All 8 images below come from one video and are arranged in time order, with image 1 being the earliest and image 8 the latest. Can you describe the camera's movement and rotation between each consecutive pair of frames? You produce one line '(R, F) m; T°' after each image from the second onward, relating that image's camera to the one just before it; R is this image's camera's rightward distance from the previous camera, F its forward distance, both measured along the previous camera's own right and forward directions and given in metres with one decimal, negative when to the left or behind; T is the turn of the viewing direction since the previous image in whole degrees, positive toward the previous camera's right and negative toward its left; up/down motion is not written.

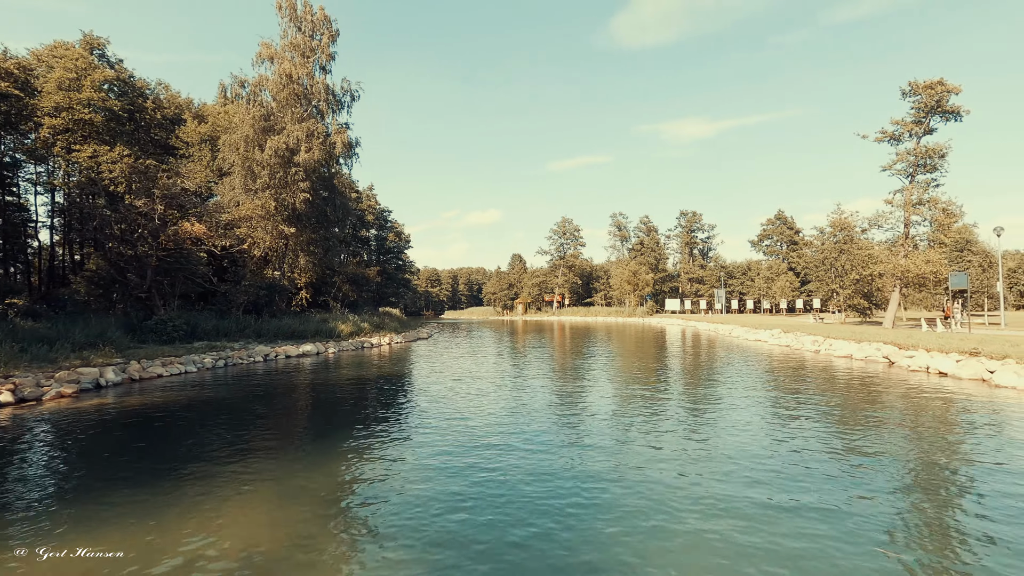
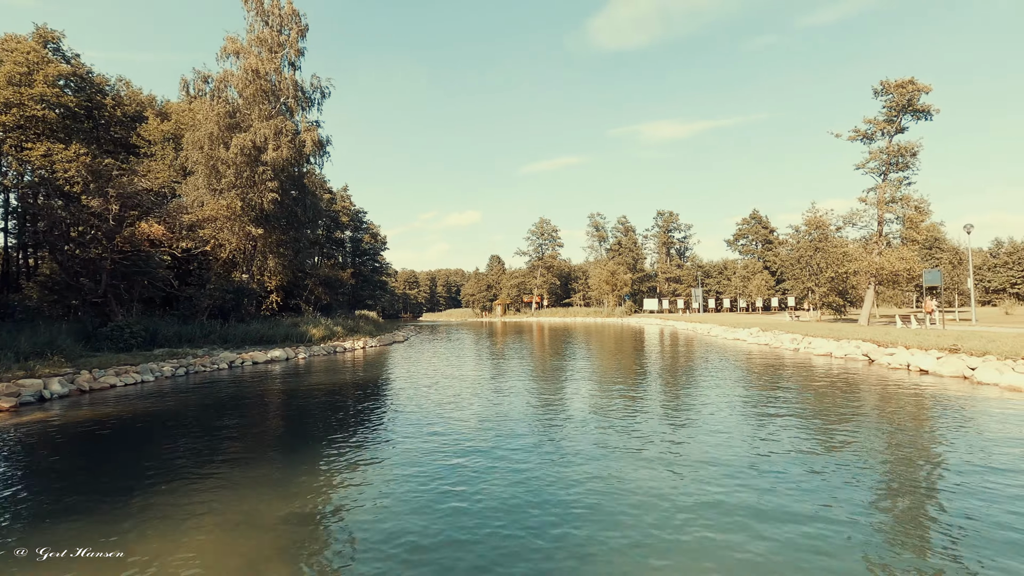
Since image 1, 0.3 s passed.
(+0.1, +0.5) m; +2°
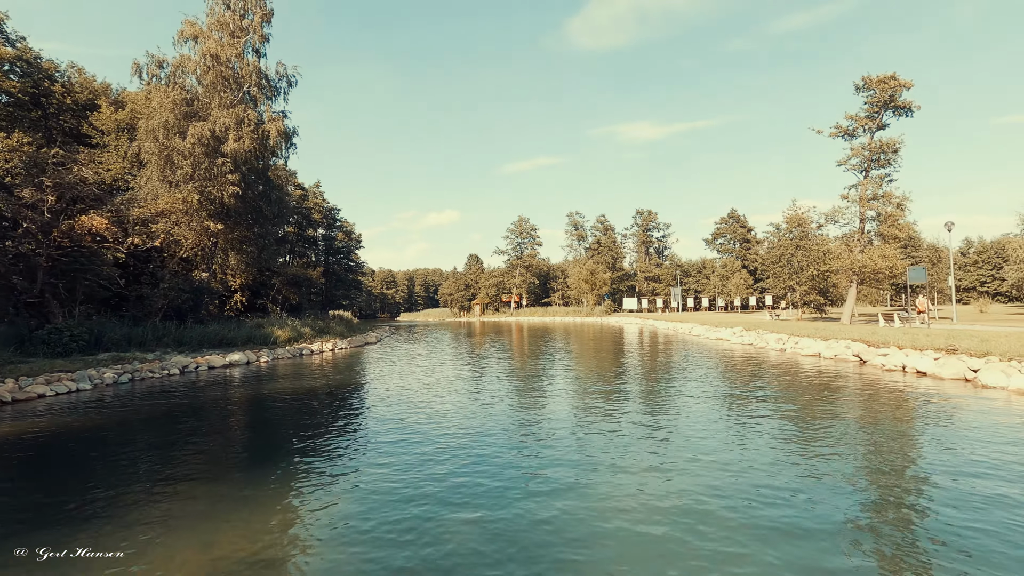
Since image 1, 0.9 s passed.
(+0.1, +1.0) m; +2°
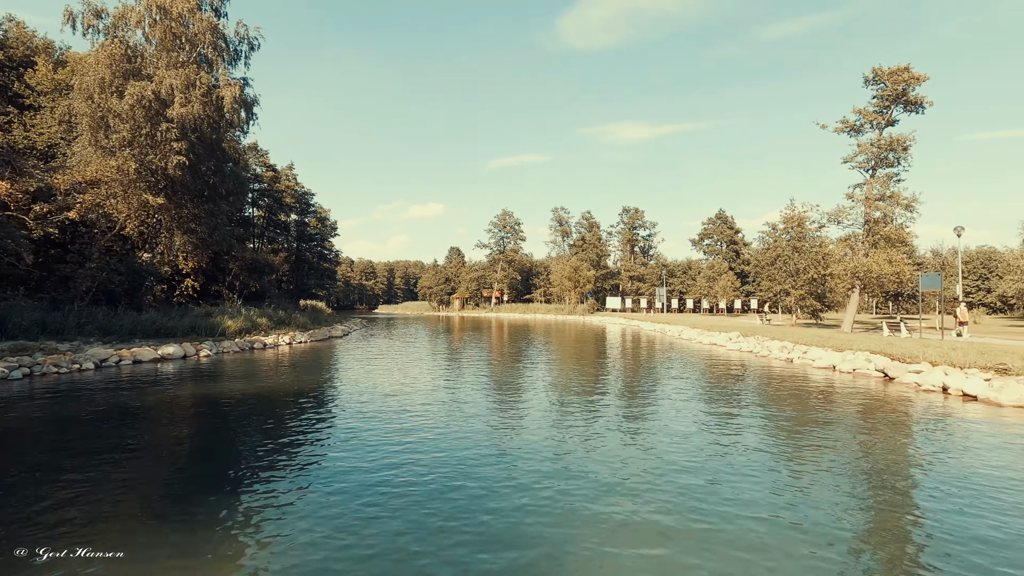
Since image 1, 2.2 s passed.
(+0.1, +2.2) m; +2°
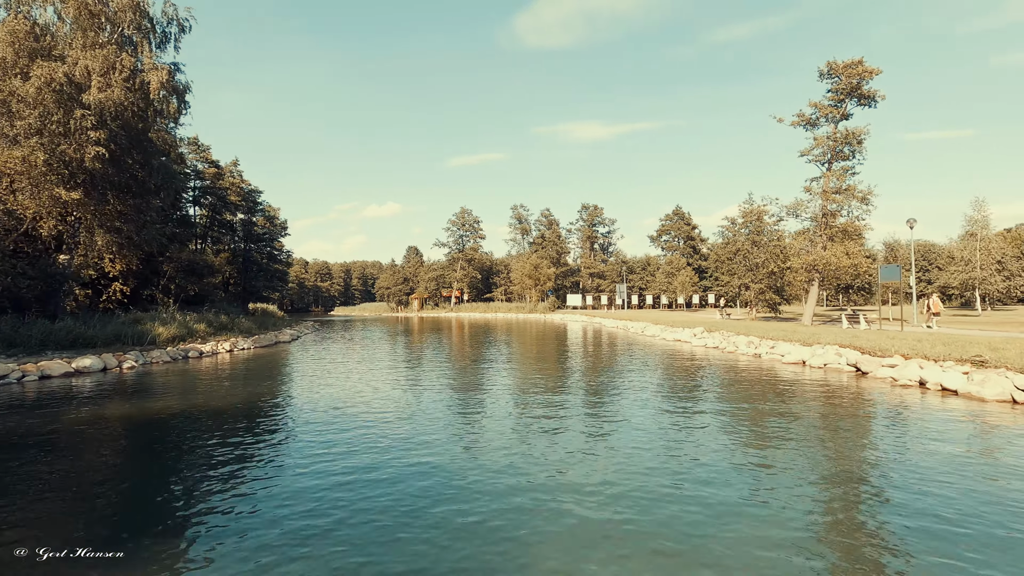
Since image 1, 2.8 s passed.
(+0.1, +1.0) m; +4°
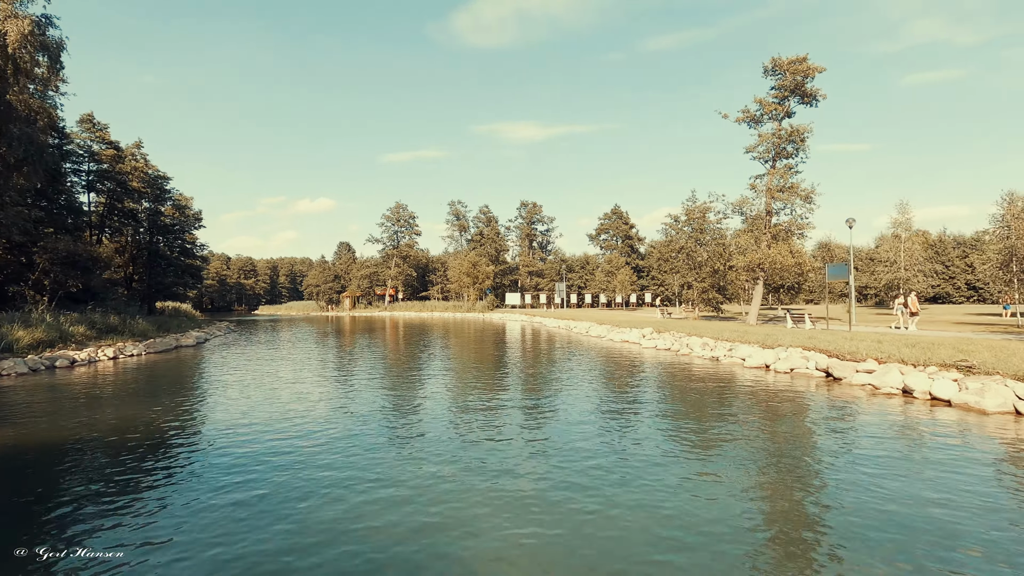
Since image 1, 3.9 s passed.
(0.0, +1.8) m; +7°
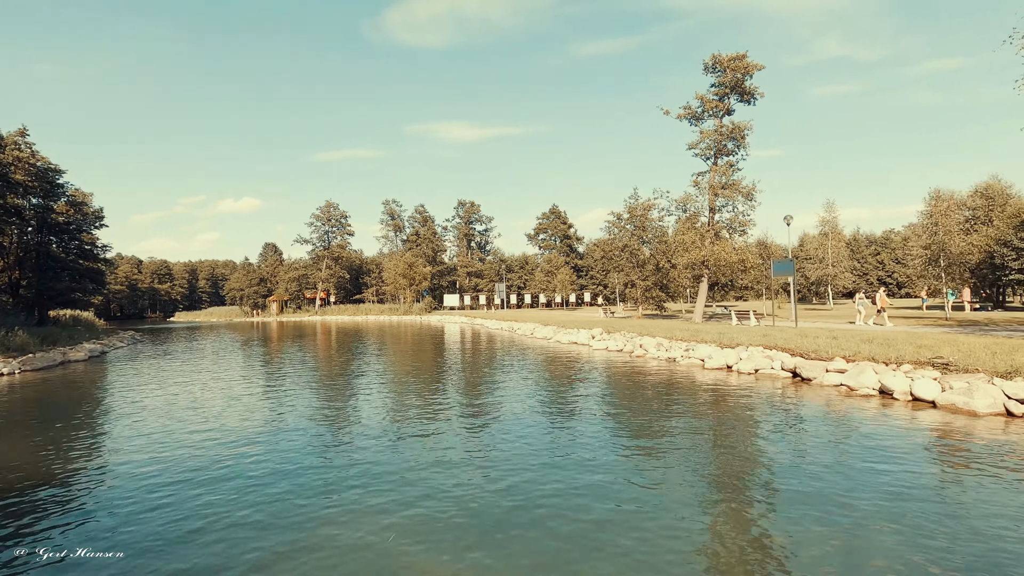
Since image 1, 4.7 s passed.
(-0.2, +1.3) m; +7°
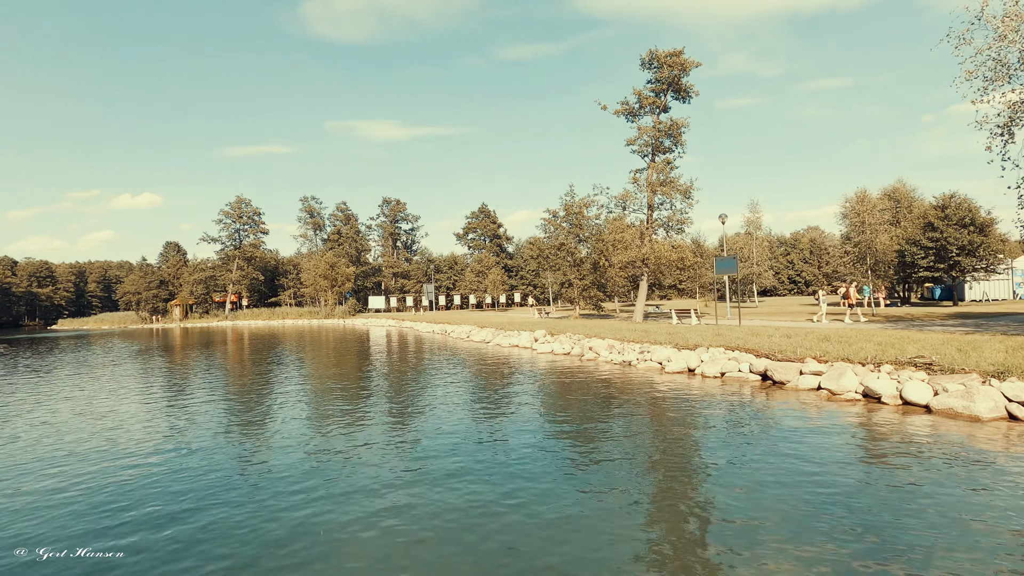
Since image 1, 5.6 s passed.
(-0.4, +1.5) m; +8°
